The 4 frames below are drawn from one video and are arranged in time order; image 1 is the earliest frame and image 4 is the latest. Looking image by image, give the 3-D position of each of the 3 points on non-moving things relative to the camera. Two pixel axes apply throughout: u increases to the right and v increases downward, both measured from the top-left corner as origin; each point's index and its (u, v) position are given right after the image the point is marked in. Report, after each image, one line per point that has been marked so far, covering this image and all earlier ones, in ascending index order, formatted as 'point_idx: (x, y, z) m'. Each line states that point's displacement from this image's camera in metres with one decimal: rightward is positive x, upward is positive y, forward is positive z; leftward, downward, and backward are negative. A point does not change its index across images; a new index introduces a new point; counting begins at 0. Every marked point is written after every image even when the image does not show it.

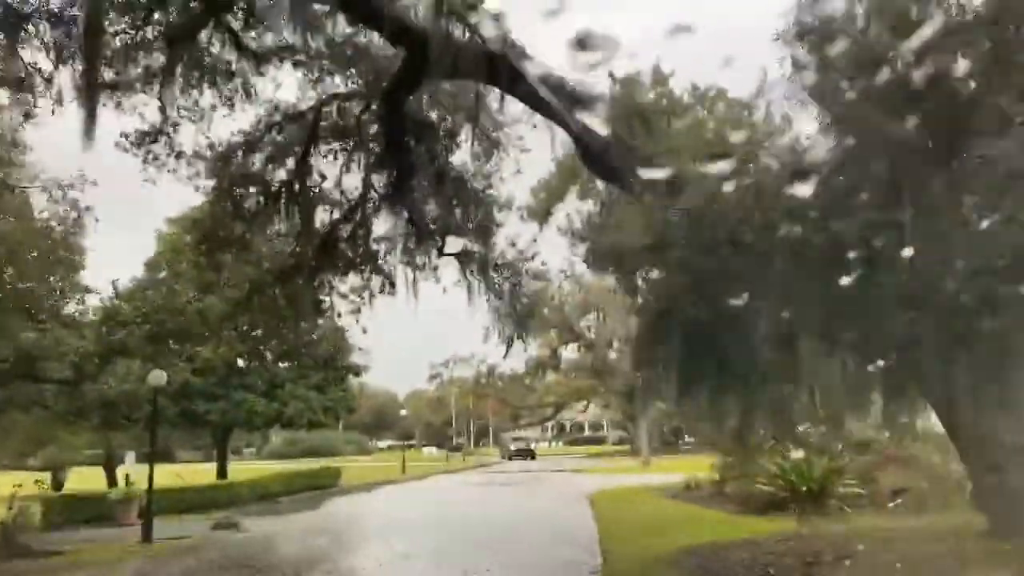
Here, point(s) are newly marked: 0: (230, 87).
0: (-3.1, +2.2, +8.9) m
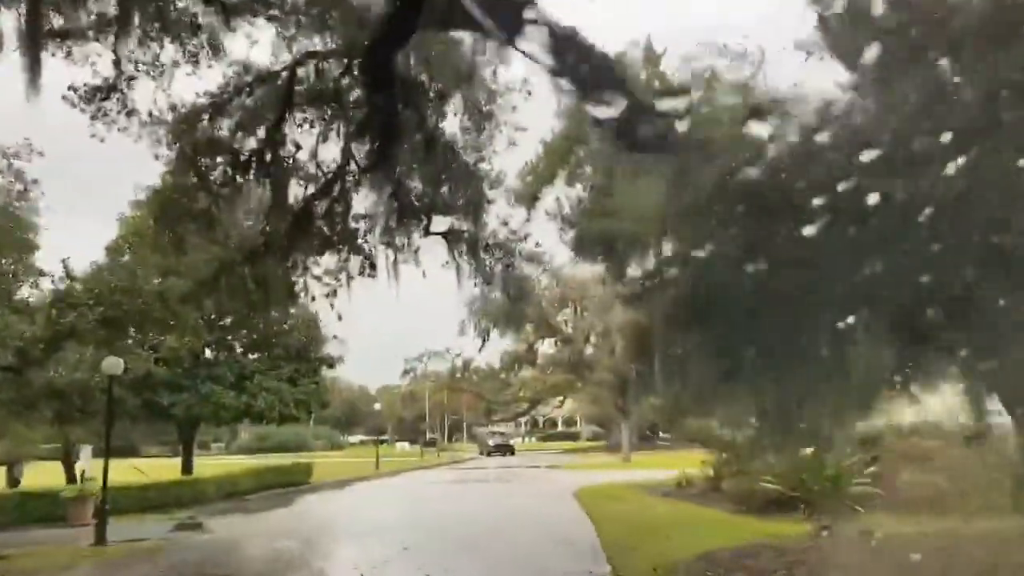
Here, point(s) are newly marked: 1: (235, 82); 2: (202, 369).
0: (-3.2, +2.4, +8.2) m
1: (-2.9, +2.2, +8.7) m
2: (-5.3, -1.4, +13.9) m
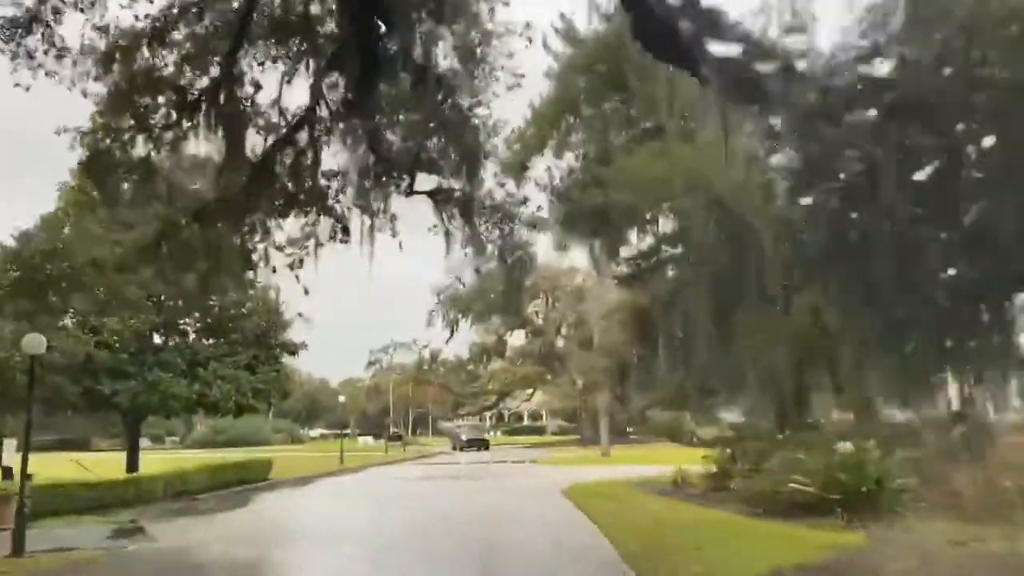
0: (-3.2, +2.7, +7.0) m
1: (-3.0, +2.4, +7.5) m
2: (-5.6, -1.0, +12.6) m
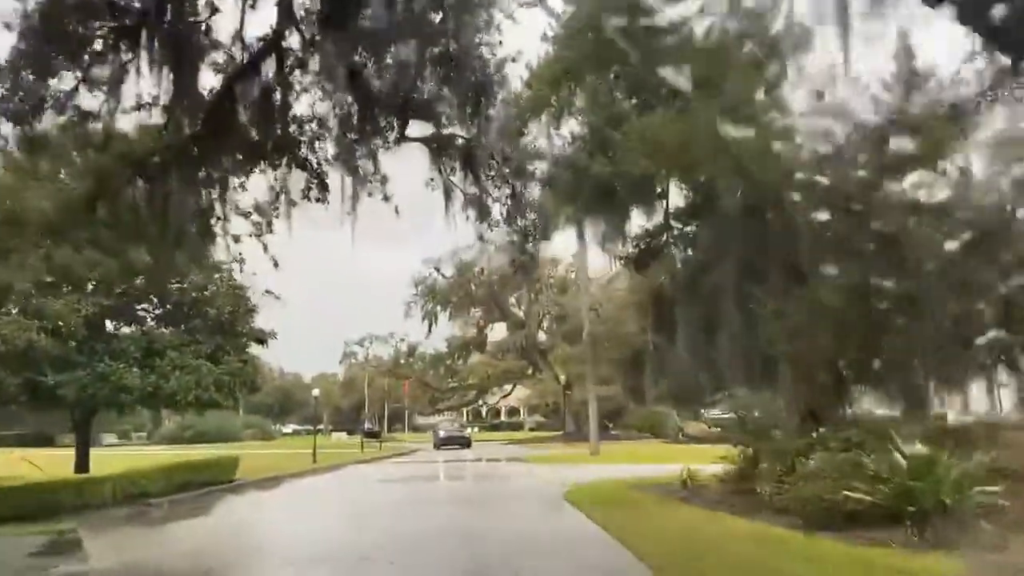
0: (-3.2, +2.9, +5.9) m
1: (-3.0, +2.7, +6.4) m
2: (-5.8, -0.8, +11.4) m
